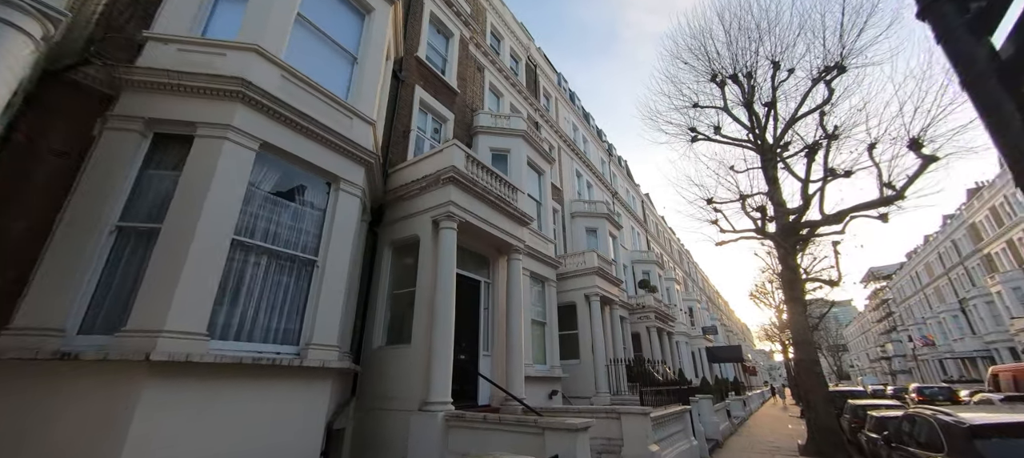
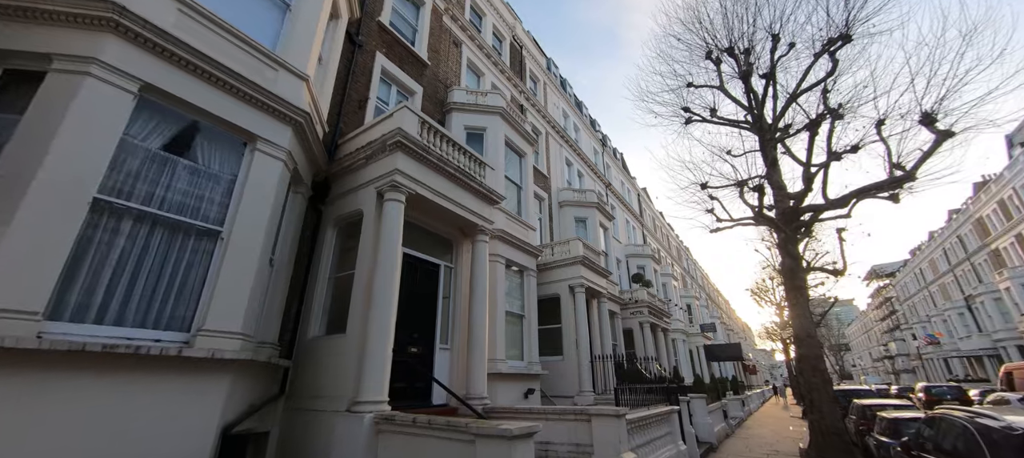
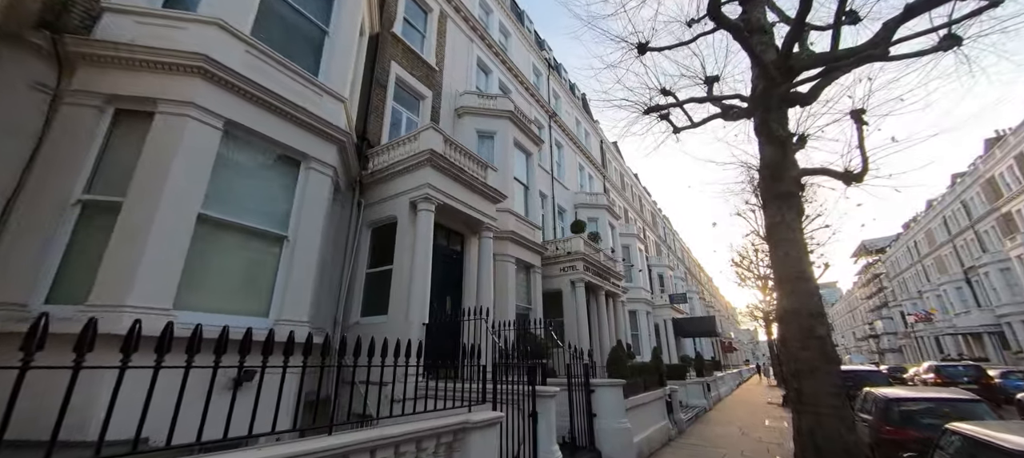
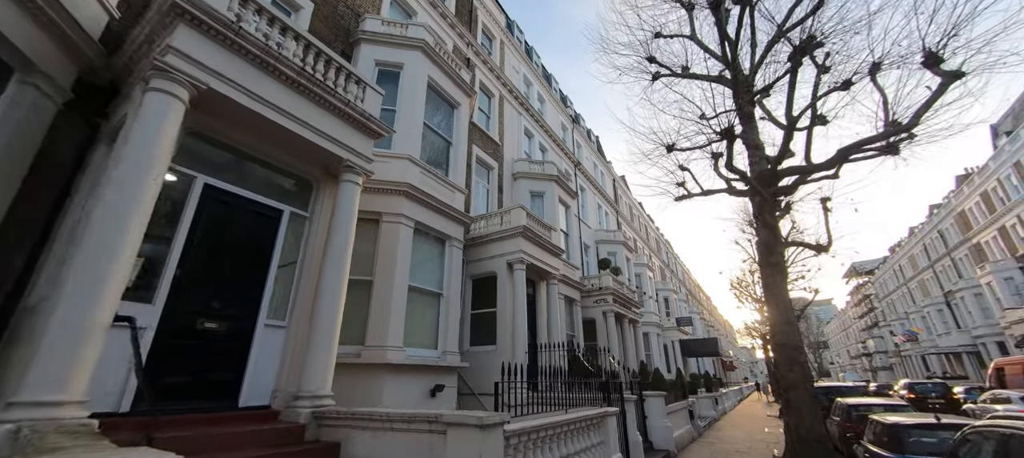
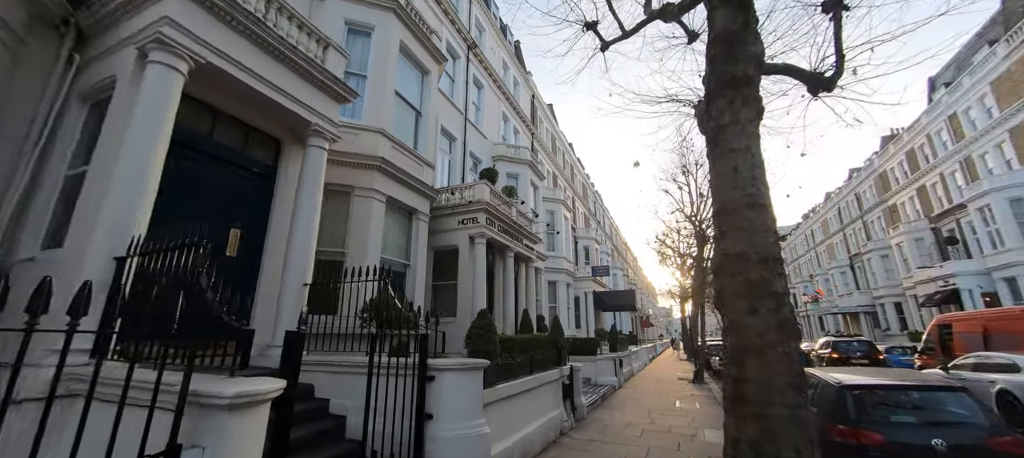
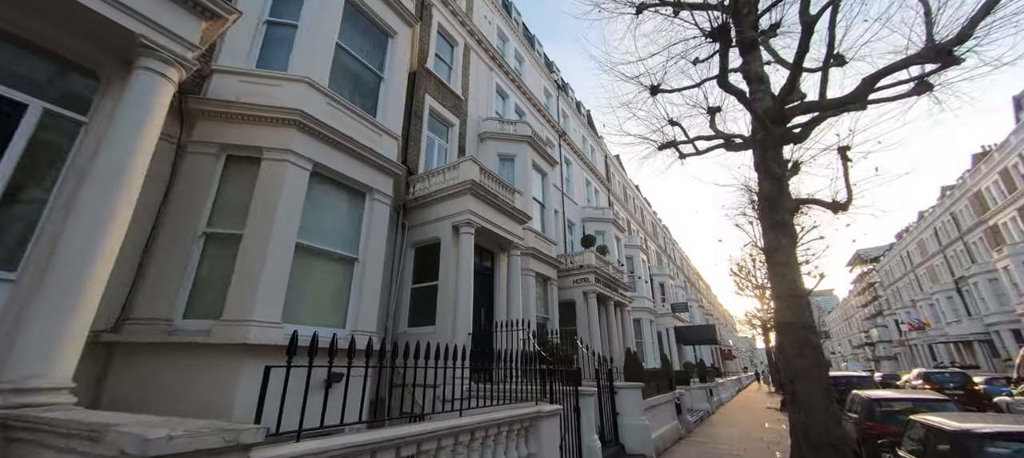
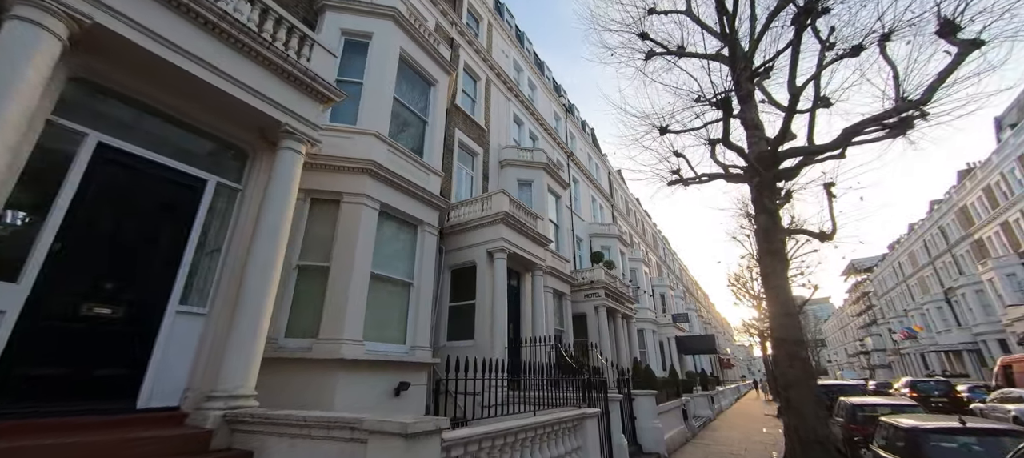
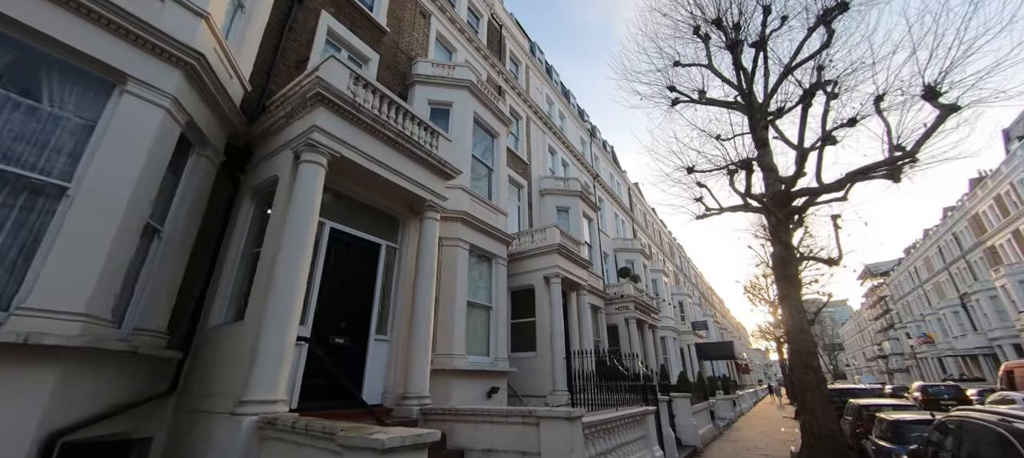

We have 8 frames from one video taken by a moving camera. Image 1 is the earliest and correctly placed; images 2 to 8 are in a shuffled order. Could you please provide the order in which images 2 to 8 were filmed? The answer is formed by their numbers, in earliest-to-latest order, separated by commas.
2, 8, 4, 7, 6, 3, 5
